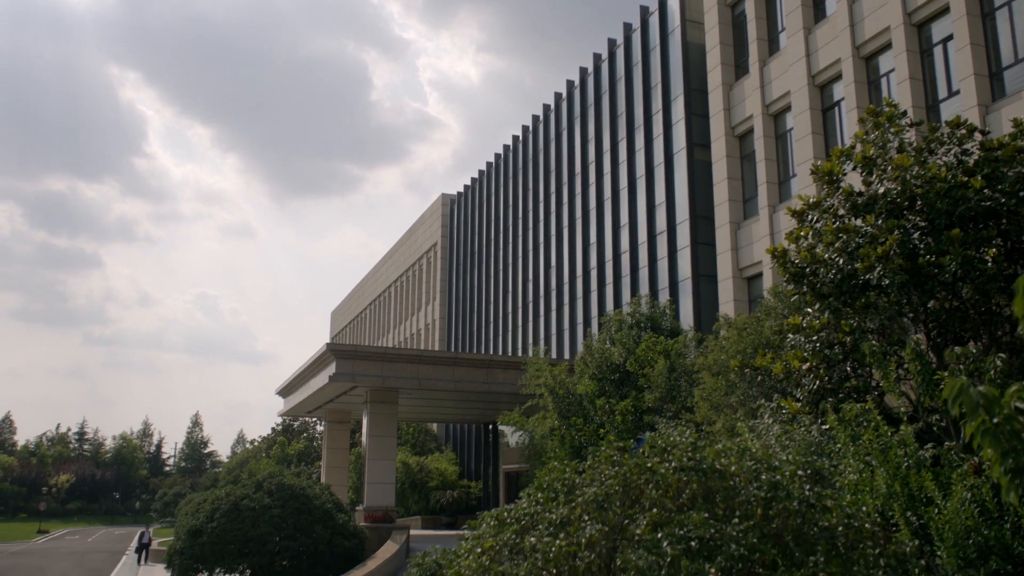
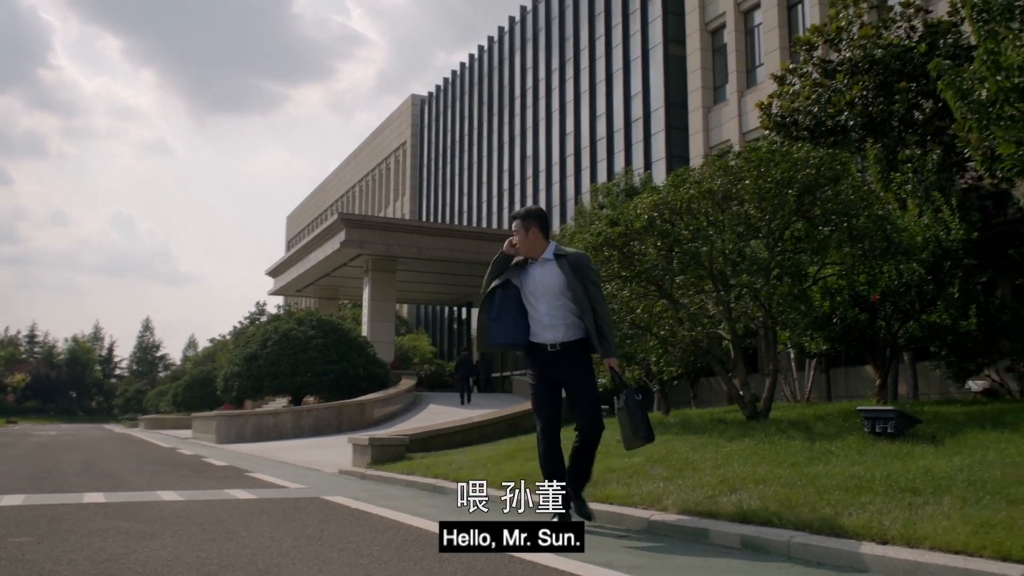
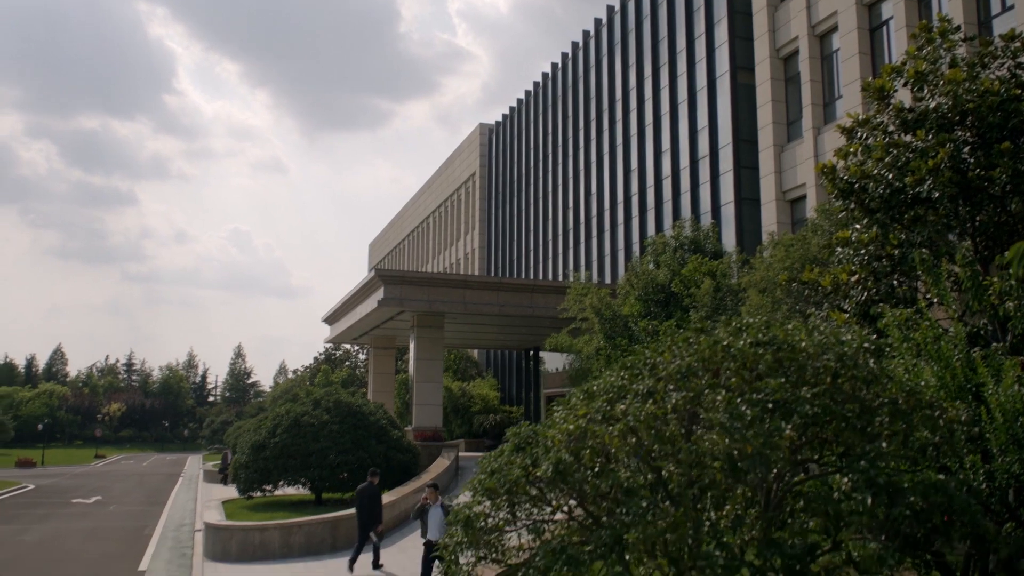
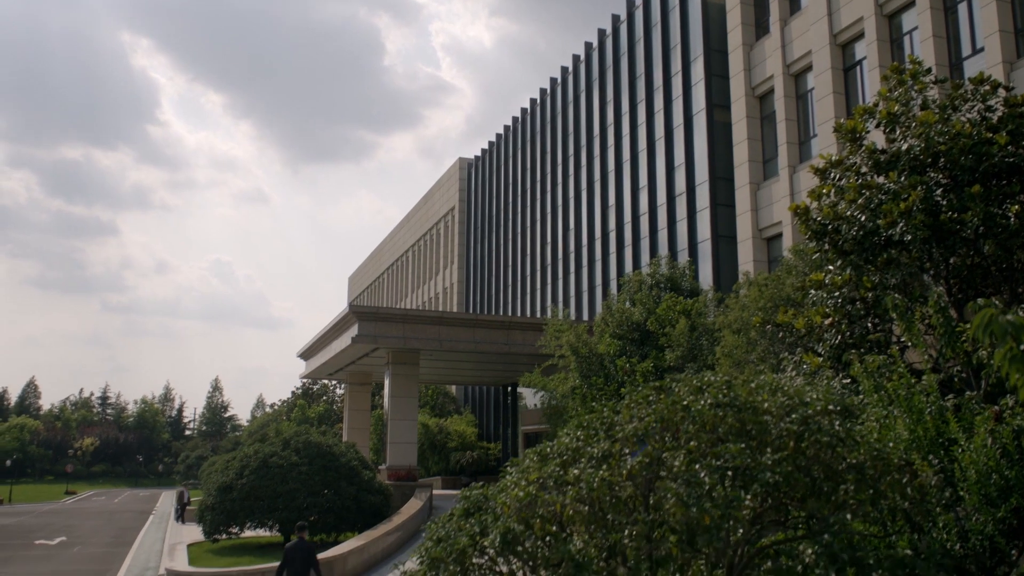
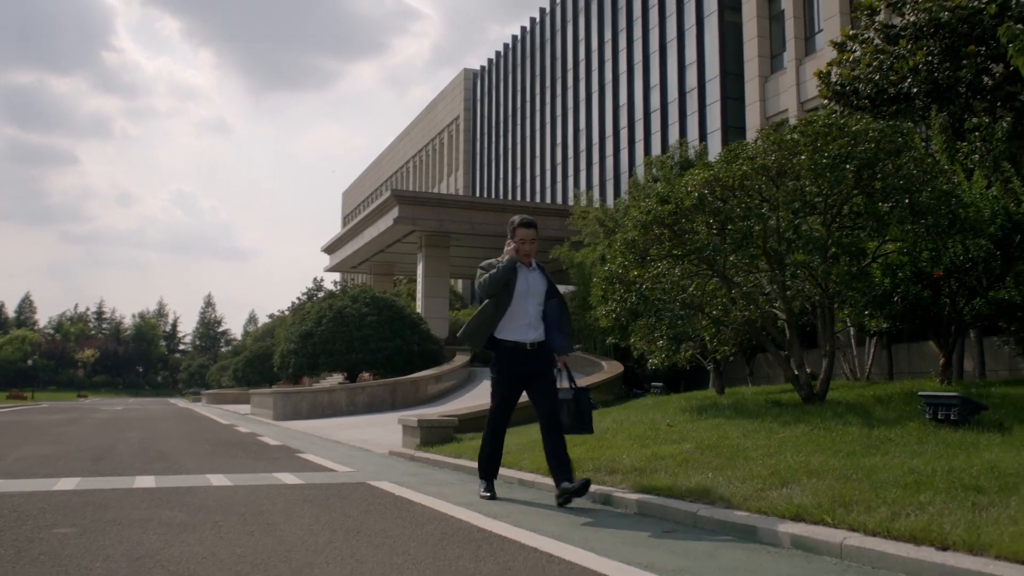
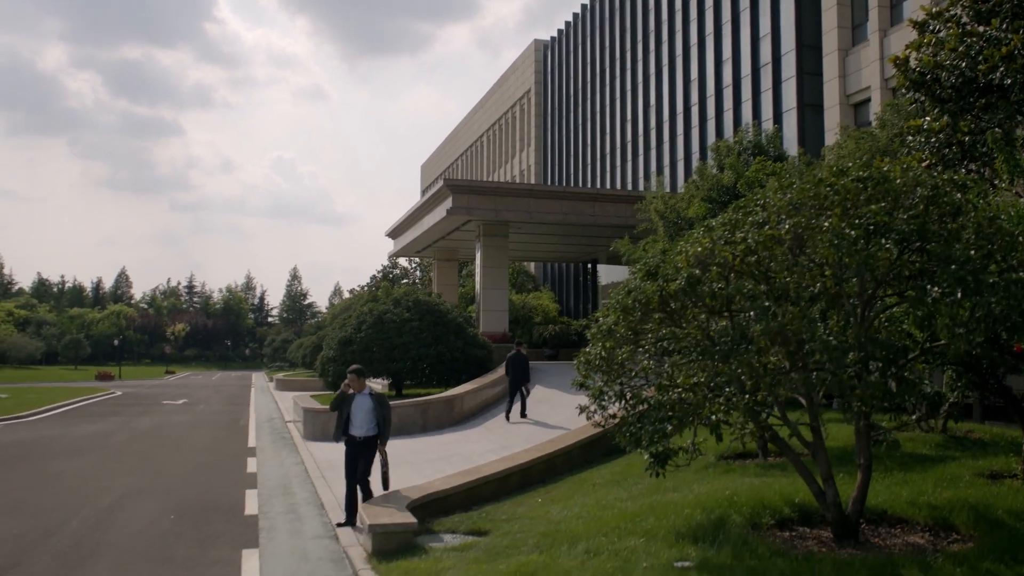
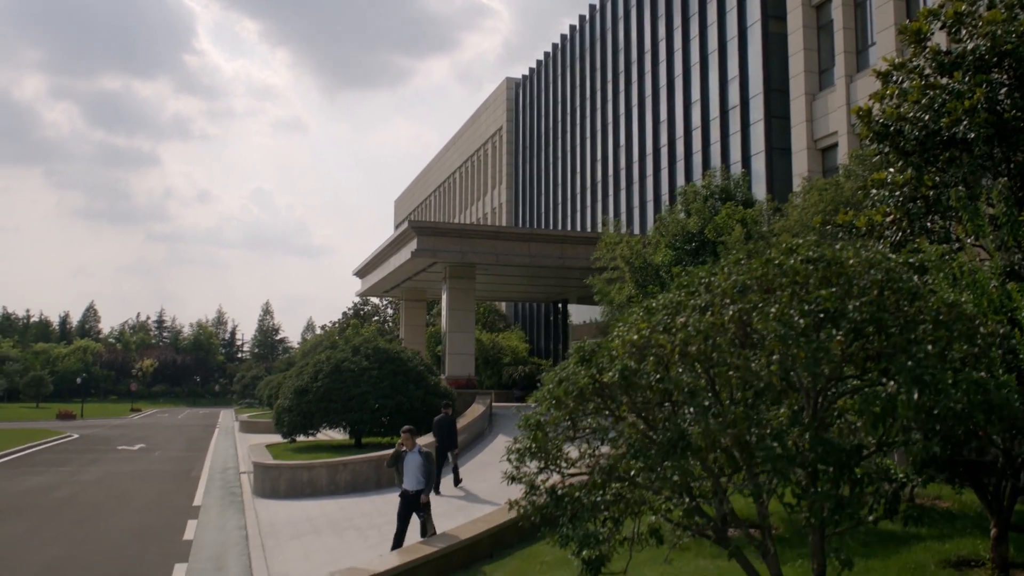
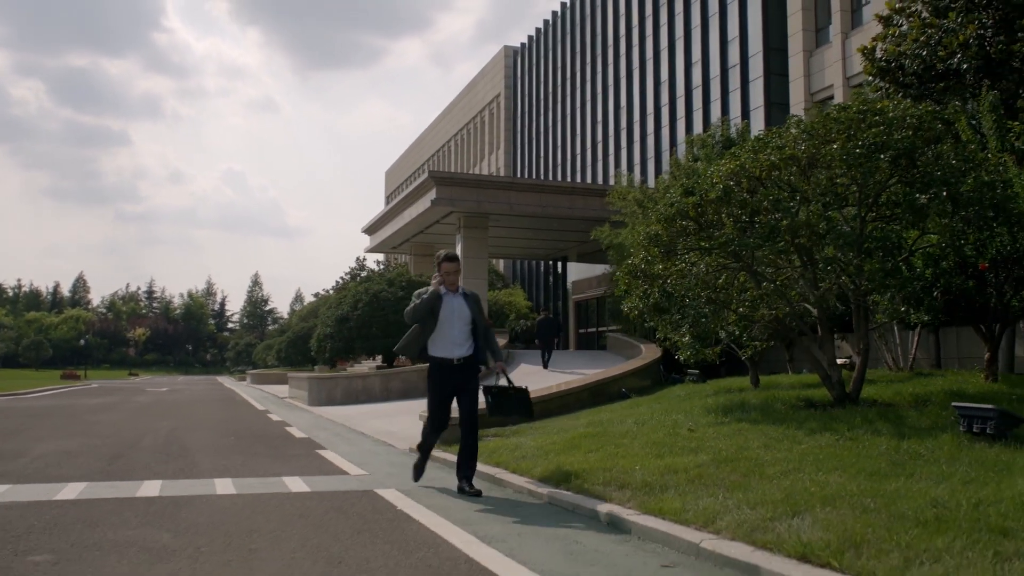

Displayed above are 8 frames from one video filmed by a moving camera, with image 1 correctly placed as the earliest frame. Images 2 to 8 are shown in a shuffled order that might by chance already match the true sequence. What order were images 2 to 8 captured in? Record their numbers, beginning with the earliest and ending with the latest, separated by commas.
4, 3, 7, 6, 8, 5, 2
